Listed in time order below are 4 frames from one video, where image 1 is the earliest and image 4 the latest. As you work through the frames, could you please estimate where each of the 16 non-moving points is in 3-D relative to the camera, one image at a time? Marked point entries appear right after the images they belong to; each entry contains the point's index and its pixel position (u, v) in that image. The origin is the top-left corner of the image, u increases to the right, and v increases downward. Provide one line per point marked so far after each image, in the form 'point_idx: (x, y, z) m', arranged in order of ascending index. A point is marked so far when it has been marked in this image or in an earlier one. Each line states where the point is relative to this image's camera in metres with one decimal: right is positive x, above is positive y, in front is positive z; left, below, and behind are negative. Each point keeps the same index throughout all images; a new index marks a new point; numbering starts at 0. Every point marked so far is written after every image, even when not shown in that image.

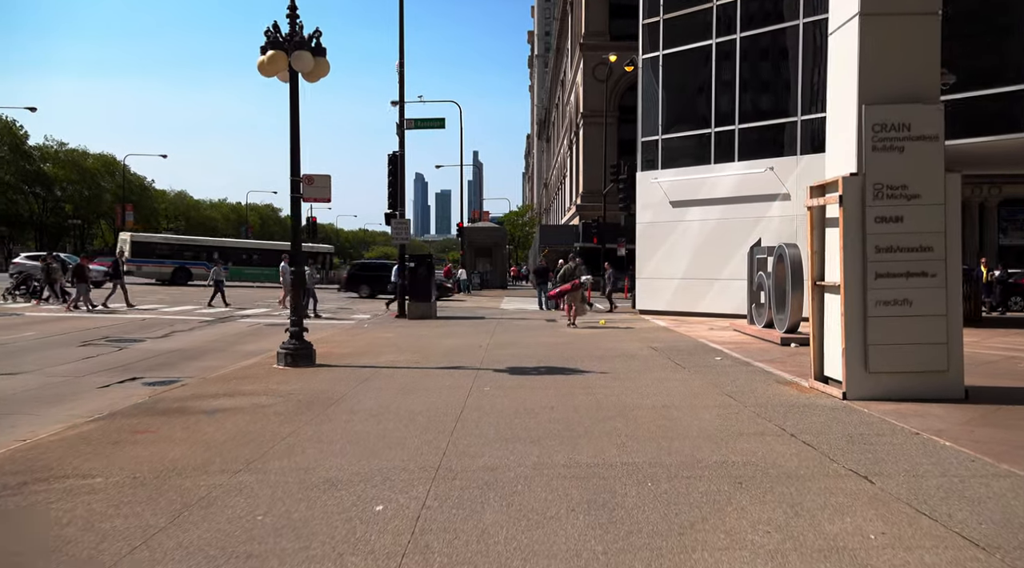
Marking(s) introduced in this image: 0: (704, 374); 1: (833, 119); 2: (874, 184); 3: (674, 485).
0: (+2.7, -1.3, +10.5) m
1: (+3.9, +2.0, +8.9) m
2: (+4.0, +1.1, +8.2) m
3: (+1.1, -1.4, +5.2) m
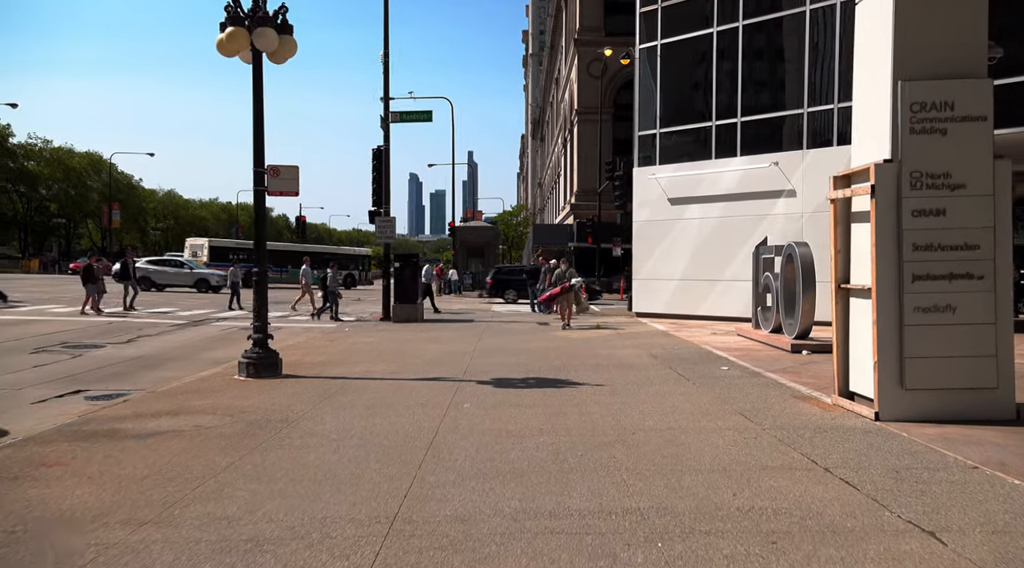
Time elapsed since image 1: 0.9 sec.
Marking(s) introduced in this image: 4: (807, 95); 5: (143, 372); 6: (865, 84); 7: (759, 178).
0: (+2.5, -1.3, +9.4) m
1: (+3.7, +2.0, +7.8) m
2: (+3.9, +1.1, +7.1) m
3: (+1.0, -1.5, +4.1) m
4: (+7.7, +5.0, +19.1) m
5: (-6.3, -1.5, +12.4) m
6: (+3.7, +2.1, +7.8) m
7: (+6.7, +2.9, +19.9) m
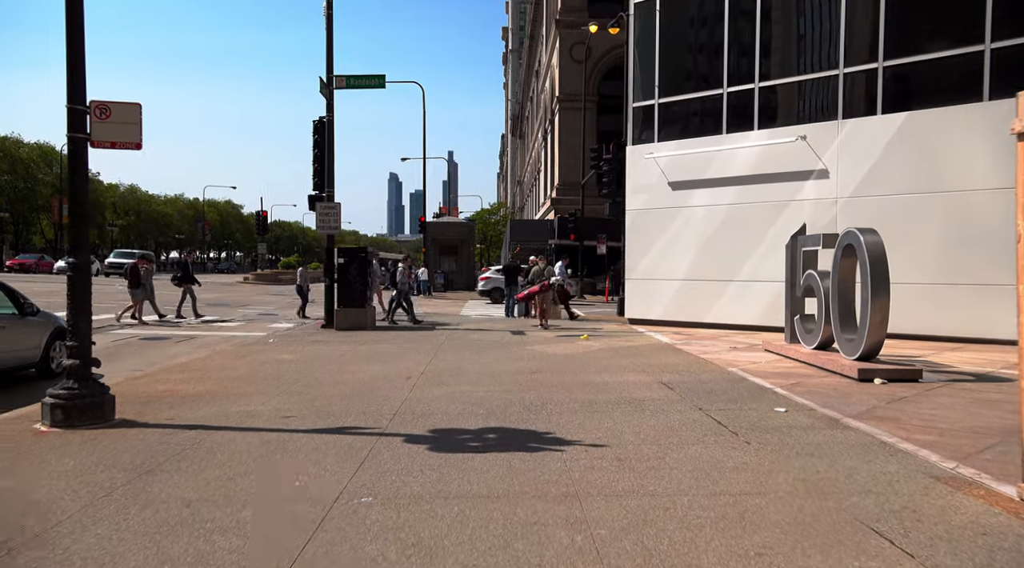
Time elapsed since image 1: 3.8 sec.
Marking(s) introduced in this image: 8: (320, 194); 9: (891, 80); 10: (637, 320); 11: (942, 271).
0: (+2.1, -1.3, +5.7) m
1: (+3.3, +1.9, +4.2) m
2: (+3.5, +1.1, +3.5) m
3: (+0.7, -1.4, +0.4) m
4: (+7.0, +4.9, +15.6) m
5: (-6.8, -1.5, +8.5) m
6: (+3.3, +2.1, +4.1) m
7: (+6.0, +2.8, +16.3) m
8: (-4.9, +2.3, +18.7) m
9: (+7.7, +4.1, +15.0) m
10: (+3.2, -0.9, +18.8) m
11: (+8.4, +0.3, +14.4) m
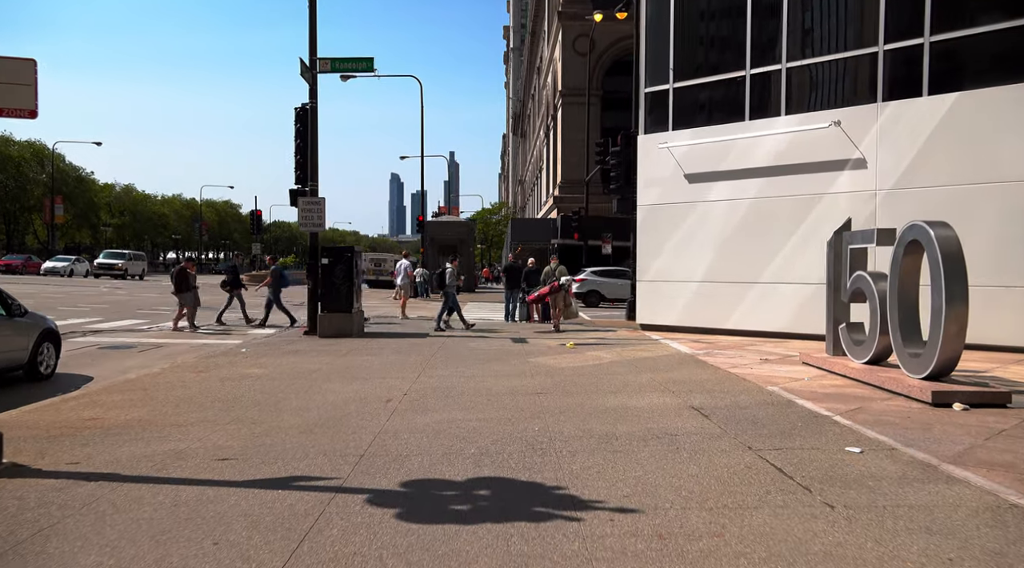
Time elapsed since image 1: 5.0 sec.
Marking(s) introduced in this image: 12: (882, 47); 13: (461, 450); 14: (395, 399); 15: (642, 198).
0: (+2.1, -1.4, +4.1) m
1: (+3.3, +1.9, +2.6) m
2: (+3.5, +1.0, +1.9) m
3: (+0.7, -1.5, -1.3) m
4: (+7.0, +4.9, +14.0) m
5: (-6.8, -1.5, +6.9) m
6: (+3.3, +2.1, +2.5) m
7: (+6.0, +2.8, +14.7) m
8: (-4.8, +2.2, +17.0) m
9: (+7.7, +4.1, +13.3) m
10: (+3.2, -1.0, +17.1) m
11: (+8.5, +0.2, +12.8) m
12: (+7.0, +4.5, +14.0) m
13: (-0.4, -1.4, +6.1) m
14: (-1.3, -1.3, +8.5) m
15: (+3.1, +2.1, +17.4) m
